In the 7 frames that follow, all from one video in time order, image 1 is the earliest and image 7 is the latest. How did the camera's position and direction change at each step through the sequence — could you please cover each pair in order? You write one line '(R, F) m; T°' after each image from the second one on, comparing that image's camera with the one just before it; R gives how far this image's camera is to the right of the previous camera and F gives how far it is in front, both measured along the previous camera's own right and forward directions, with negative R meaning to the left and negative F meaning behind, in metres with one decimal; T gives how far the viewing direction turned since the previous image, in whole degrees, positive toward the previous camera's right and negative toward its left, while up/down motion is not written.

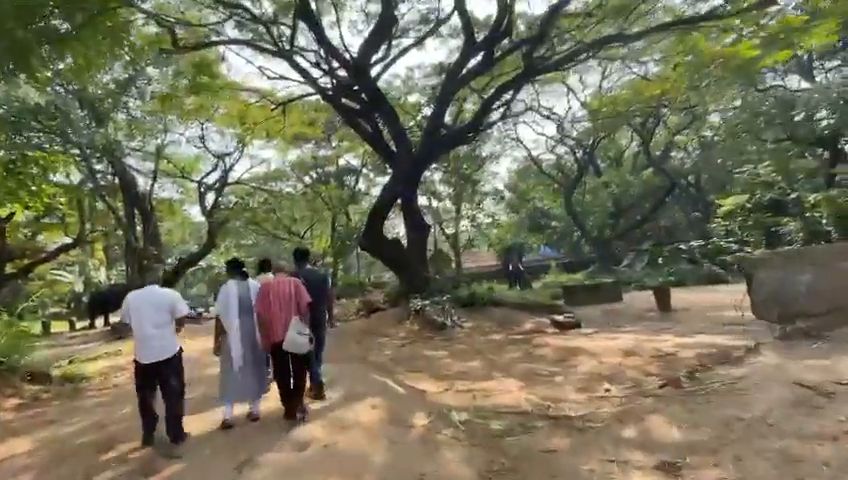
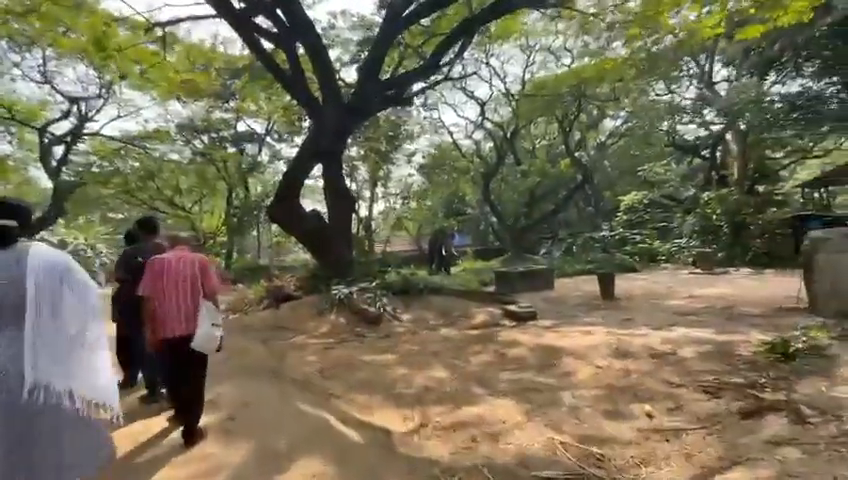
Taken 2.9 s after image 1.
(-0.6, +2.2) m; +13°
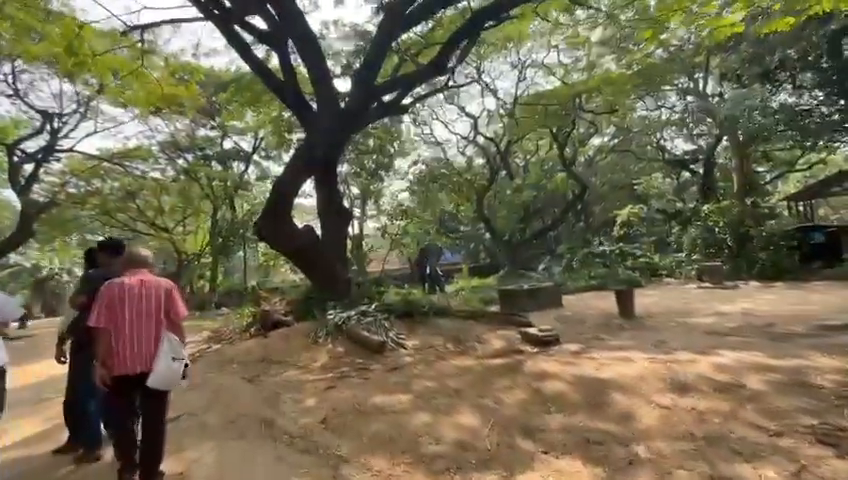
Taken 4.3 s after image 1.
(-0.4, +0.9) m; +2°
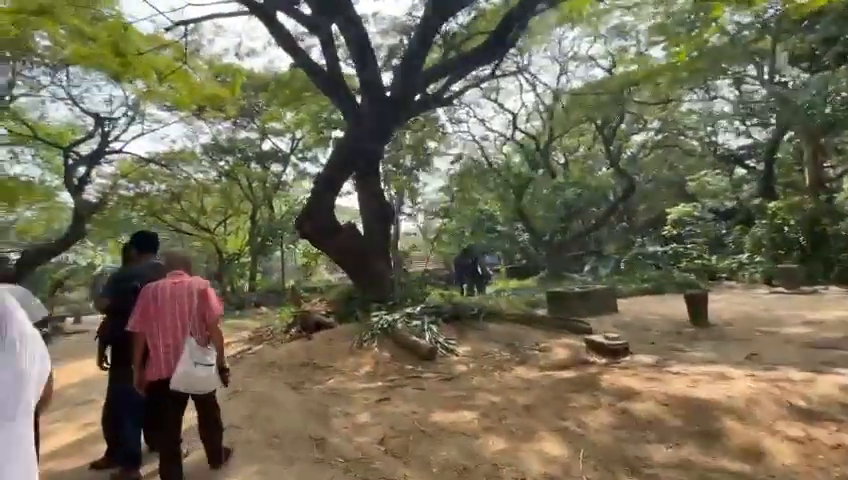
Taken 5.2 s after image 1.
(-0.4, +0.6) m; -4°
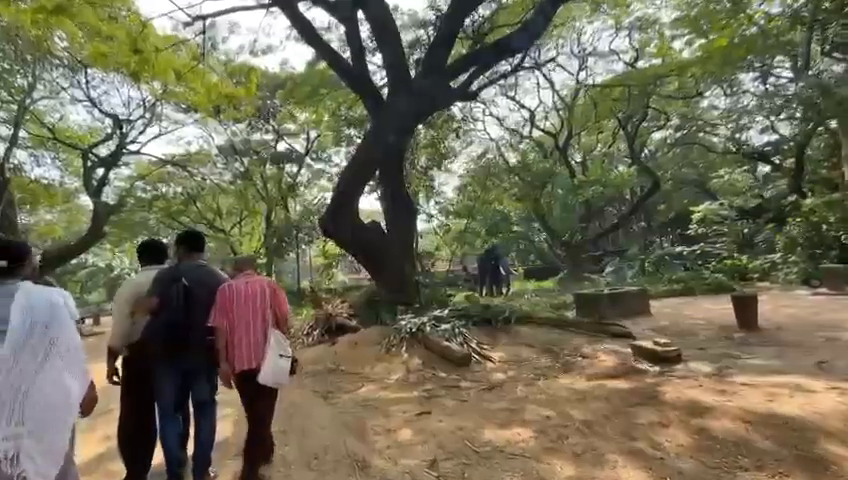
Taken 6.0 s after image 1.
(-0.4, +0.4) m; -2°
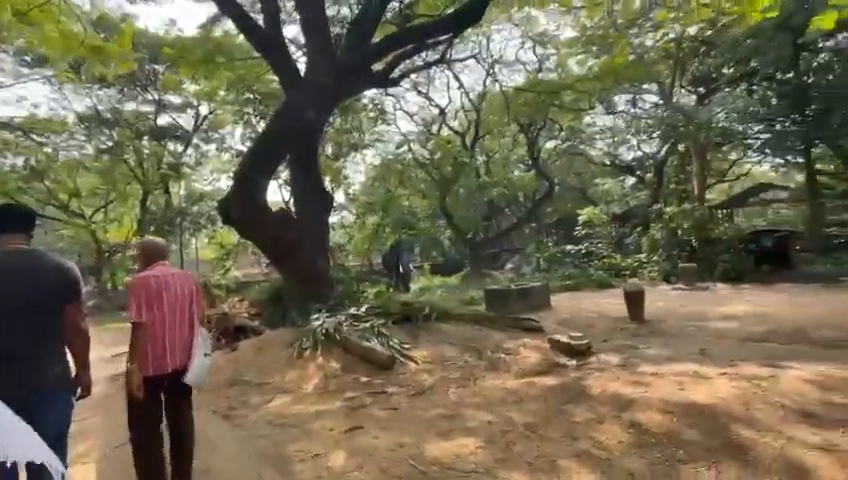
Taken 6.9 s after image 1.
(-0.3, +0.6) m; +14°
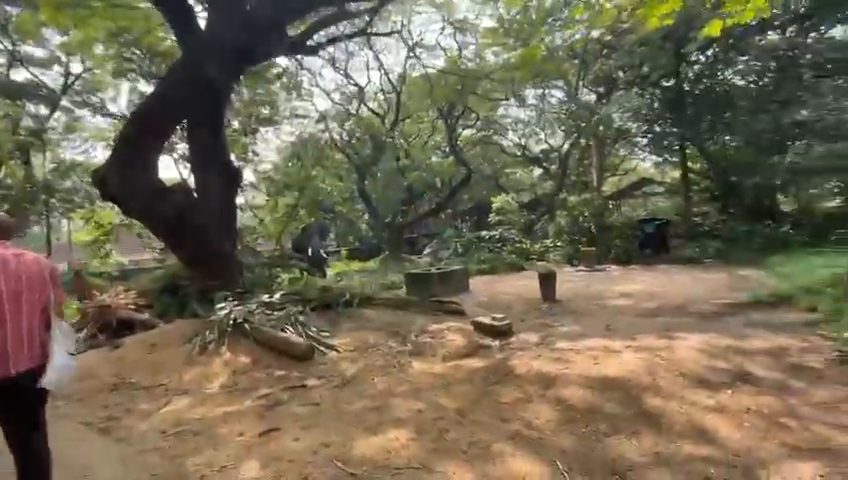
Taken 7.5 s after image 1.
(-0.1, +0.3) m; +12°
